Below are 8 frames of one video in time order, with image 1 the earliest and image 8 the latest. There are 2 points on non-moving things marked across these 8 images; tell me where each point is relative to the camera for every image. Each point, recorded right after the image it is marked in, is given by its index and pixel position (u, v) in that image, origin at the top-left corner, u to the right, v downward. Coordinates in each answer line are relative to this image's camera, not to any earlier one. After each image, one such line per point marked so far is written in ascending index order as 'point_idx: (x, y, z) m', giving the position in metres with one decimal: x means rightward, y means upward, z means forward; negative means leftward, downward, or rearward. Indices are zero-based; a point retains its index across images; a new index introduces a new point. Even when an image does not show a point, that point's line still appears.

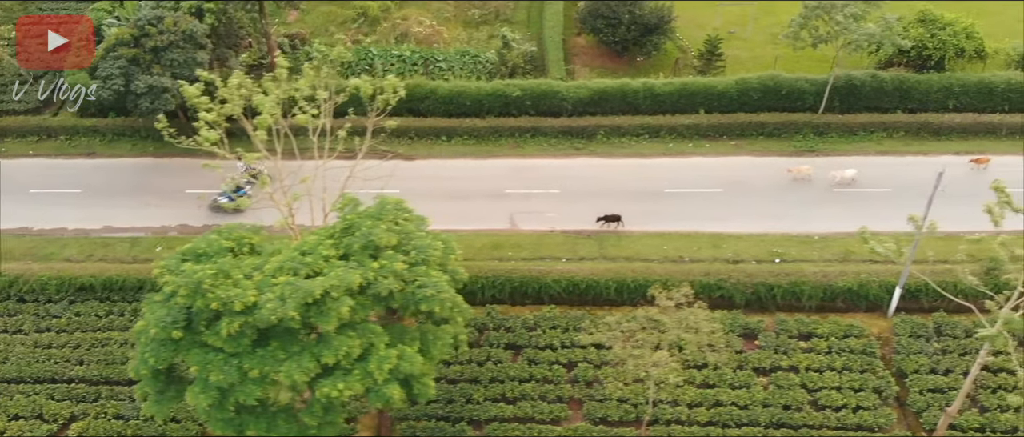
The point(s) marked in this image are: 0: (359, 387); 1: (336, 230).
0: (-2.9, -3.0, +18.1) m
1: (-3.6, -0.2, +19.7) m
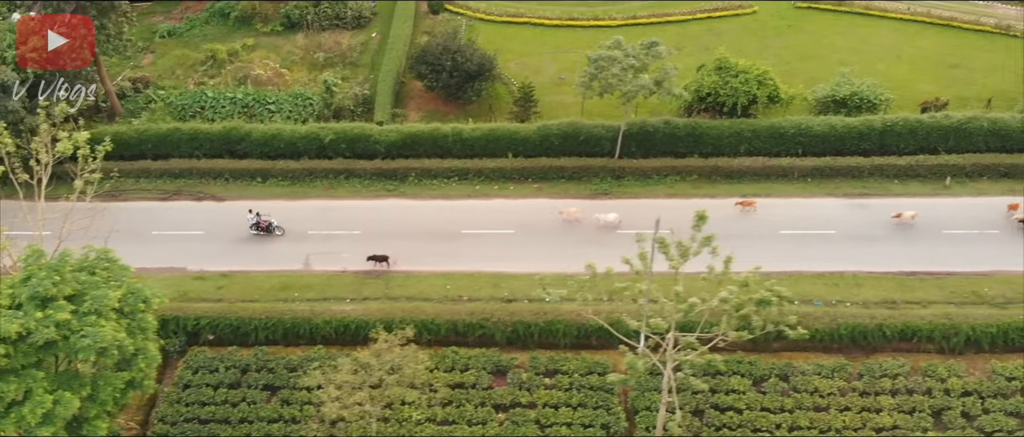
0: (-9.6, -4.0, +19.1) m
1: (-10.3, -1.3, +20.8) m
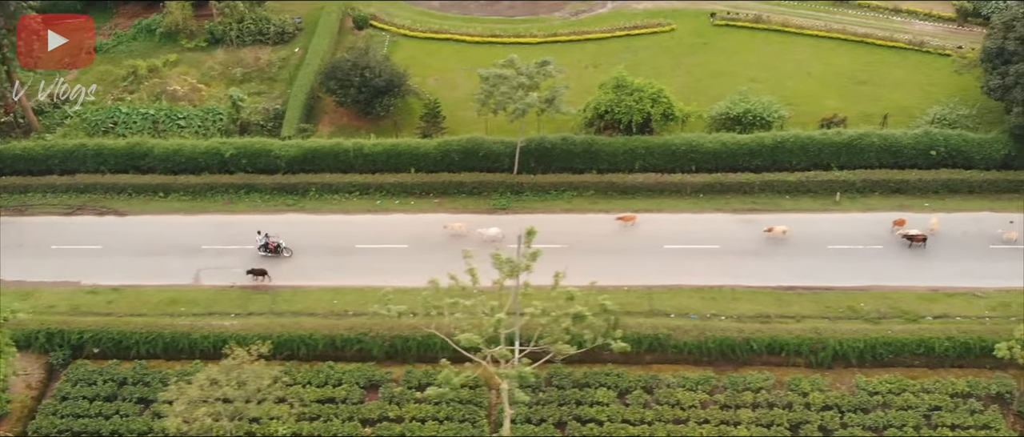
0: (-13.2, -4.3, +19.5) m
1: (-13.9, -1.6, +21.2) m
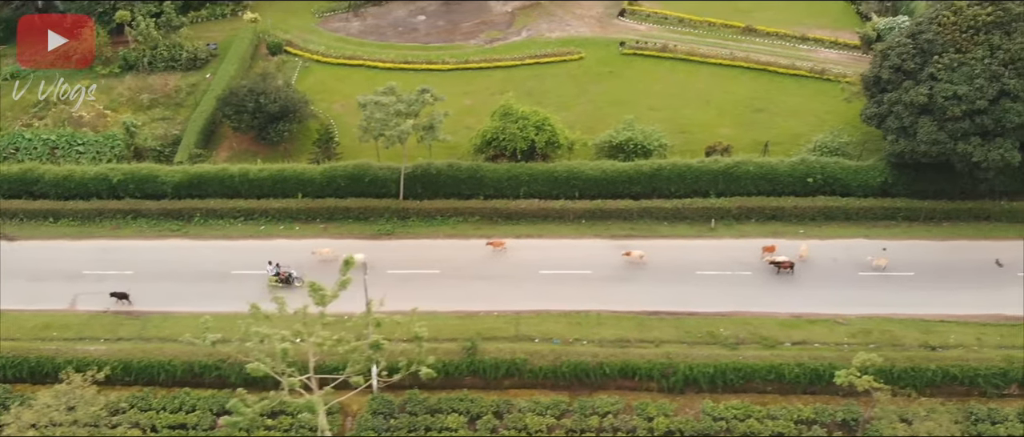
0: (-17.5, -4.9, +19.7) m
1: (-18.2, -2.2, +21.5) m
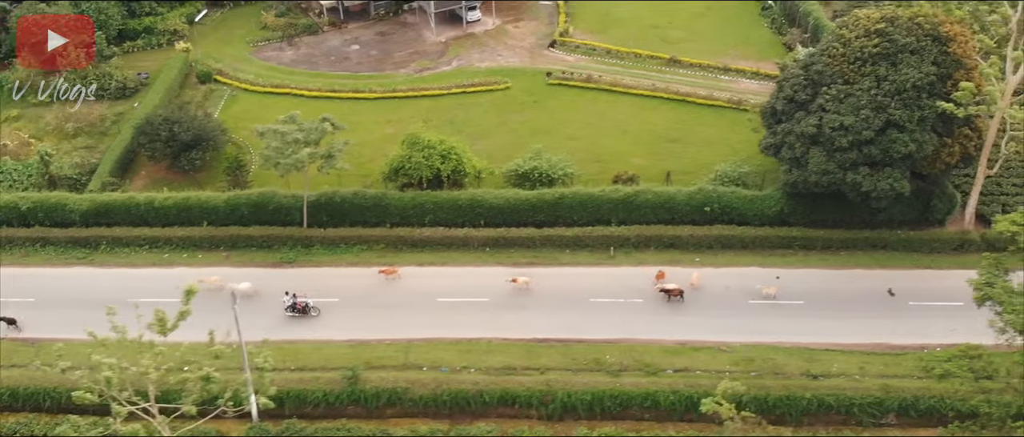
0: (-21.1, -5.4, +20.0) m
1: (-21.7, -2.8, +21.9) m
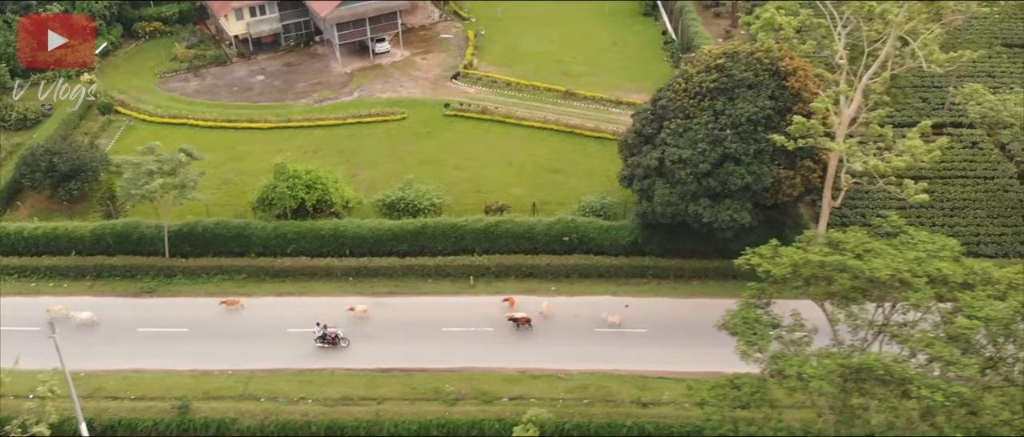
0: (-26.3, -6.1, +20.6) m
1: (-27.0, -3.5, +22.5) m
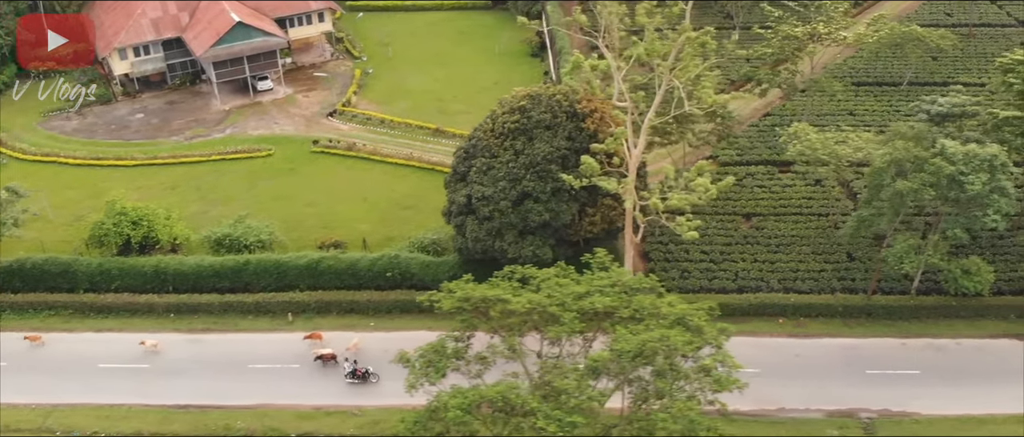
0: (-33.2, -6.9, +21.3) m
1: (-33.9, -4.4, +23.4) m
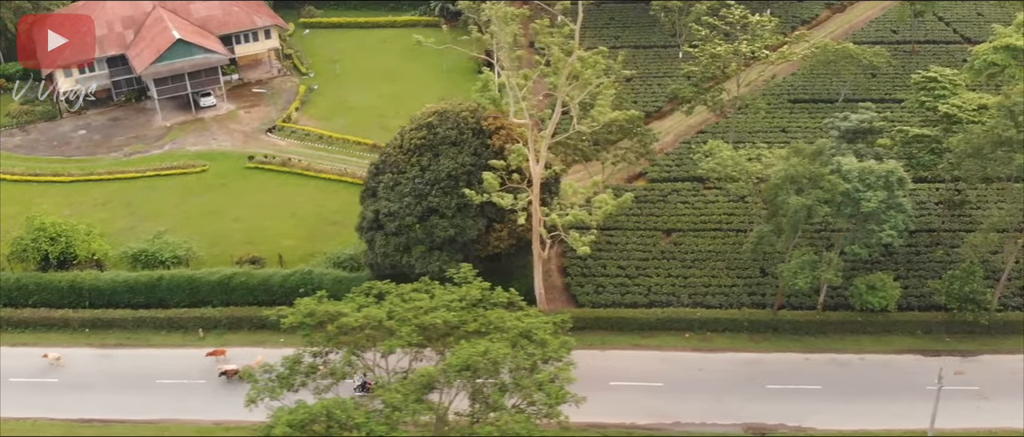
0: (-36.6, -7.2, +21.7) m
1: (-37.2, -4.8, +23.8) m
